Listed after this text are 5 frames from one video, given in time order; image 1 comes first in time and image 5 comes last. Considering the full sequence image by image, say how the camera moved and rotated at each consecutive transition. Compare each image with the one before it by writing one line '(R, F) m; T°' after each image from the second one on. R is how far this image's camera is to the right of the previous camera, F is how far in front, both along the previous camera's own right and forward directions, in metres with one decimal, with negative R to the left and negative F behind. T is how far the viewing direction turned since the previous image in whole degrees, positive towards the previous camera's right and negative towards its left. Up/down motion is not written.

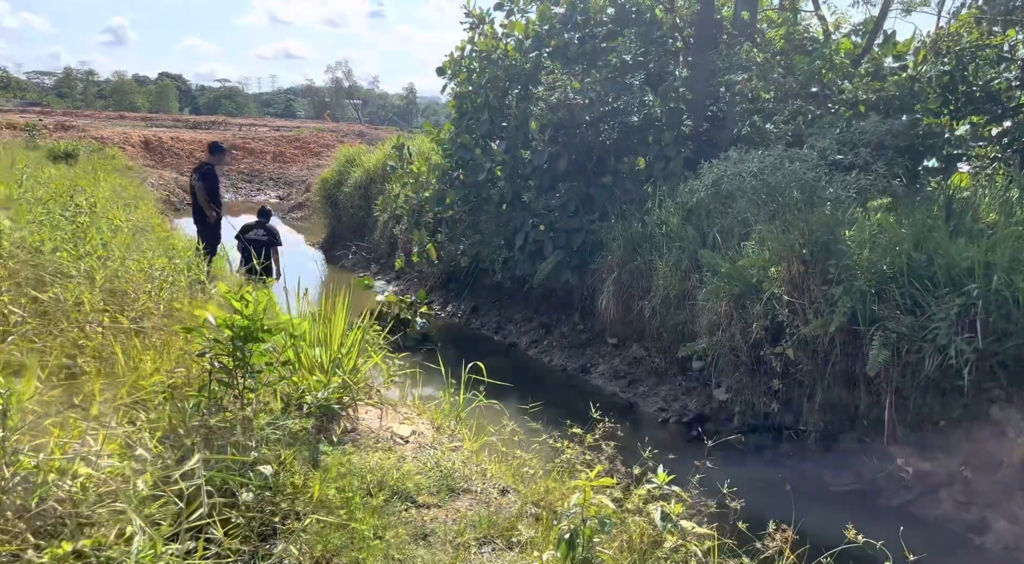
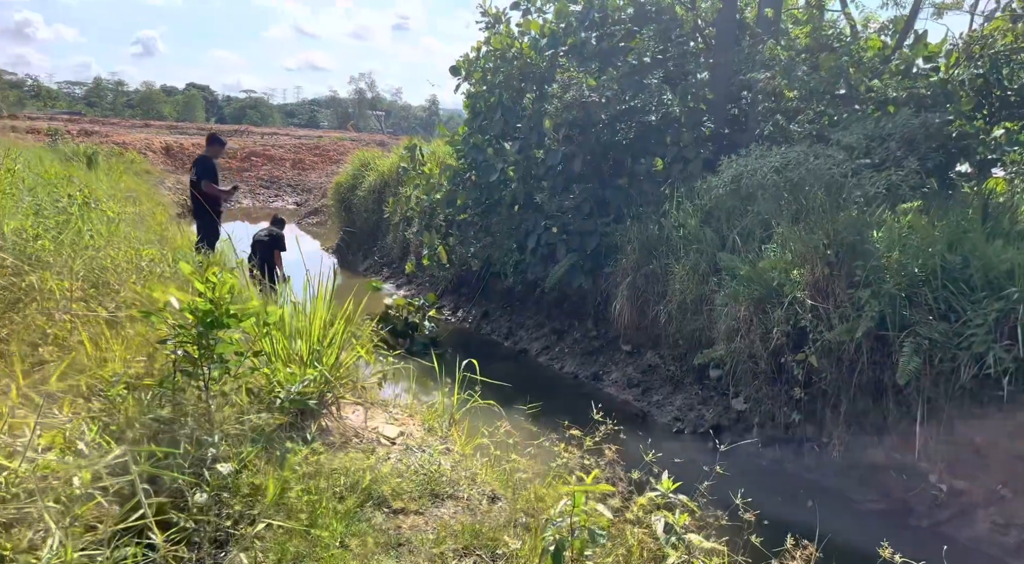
(+0.1, +0.3) m; -2°
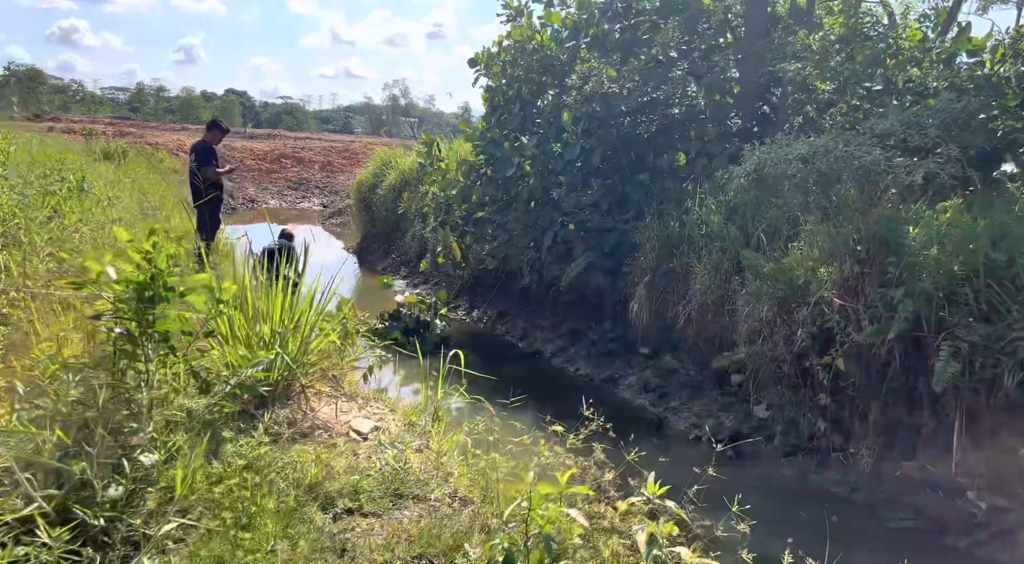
(+0.2, +0.3) m; -2°
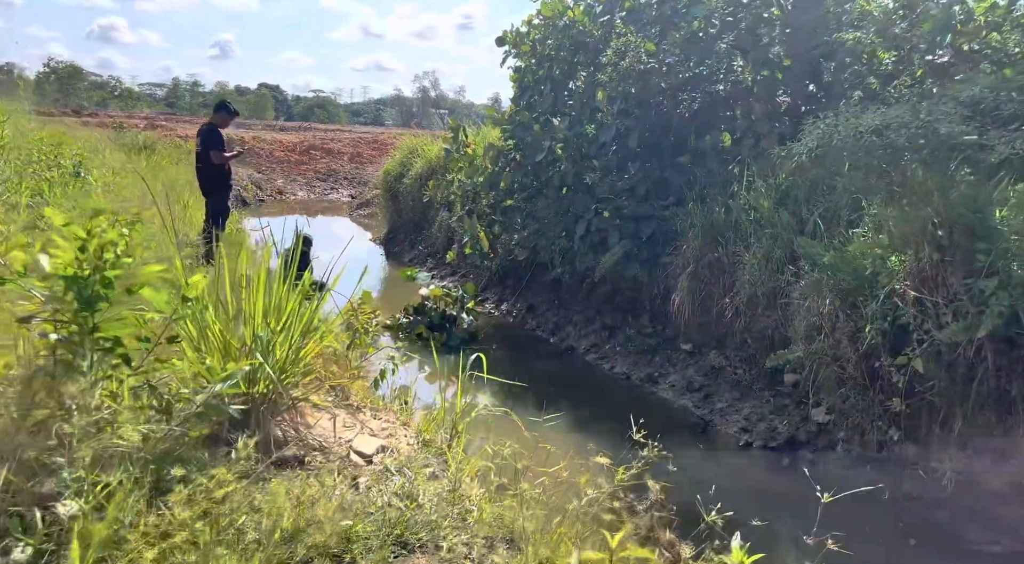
(0.0, +0.5) m; -2°
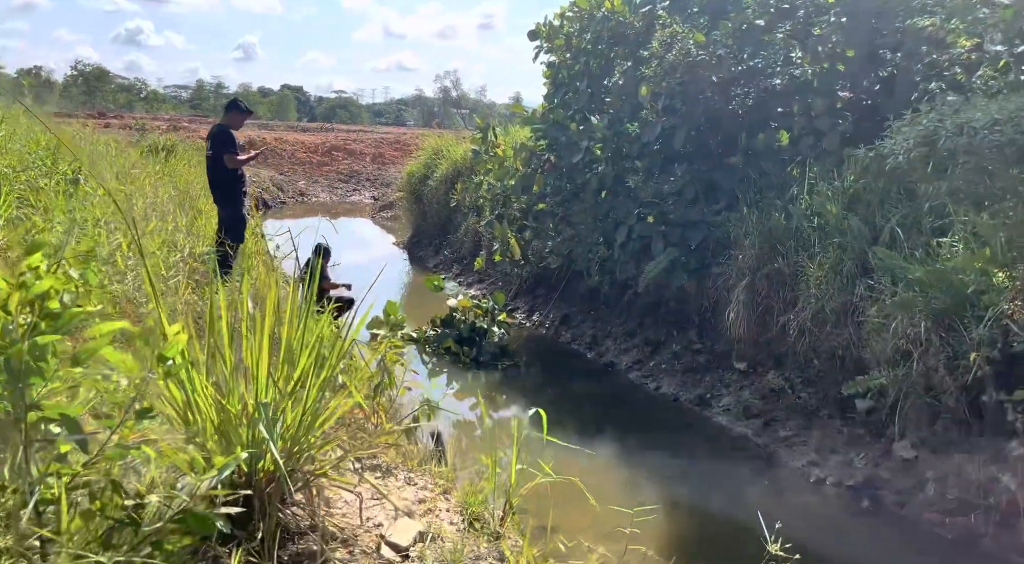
(-0.1, +0.5) m; -2°
